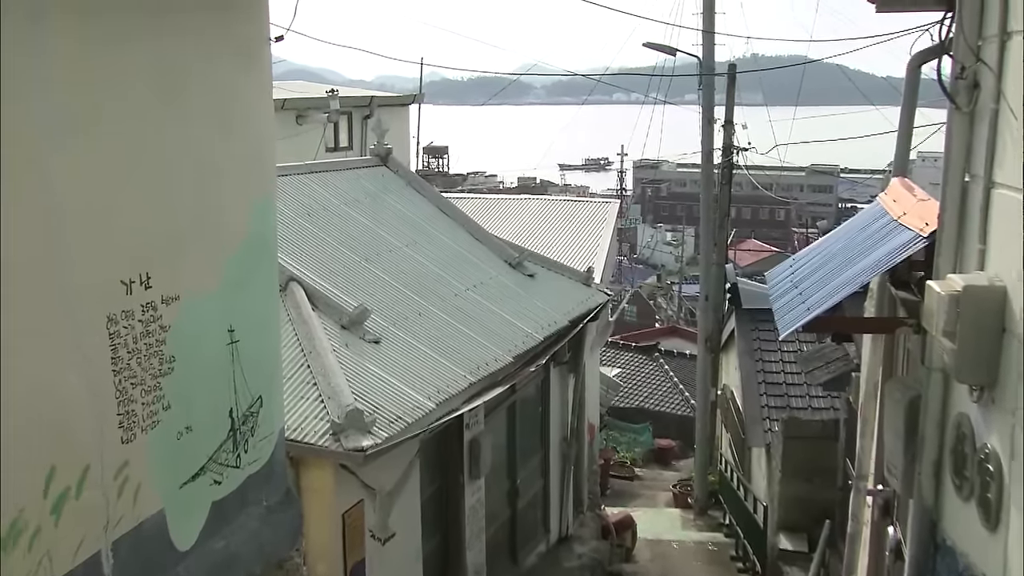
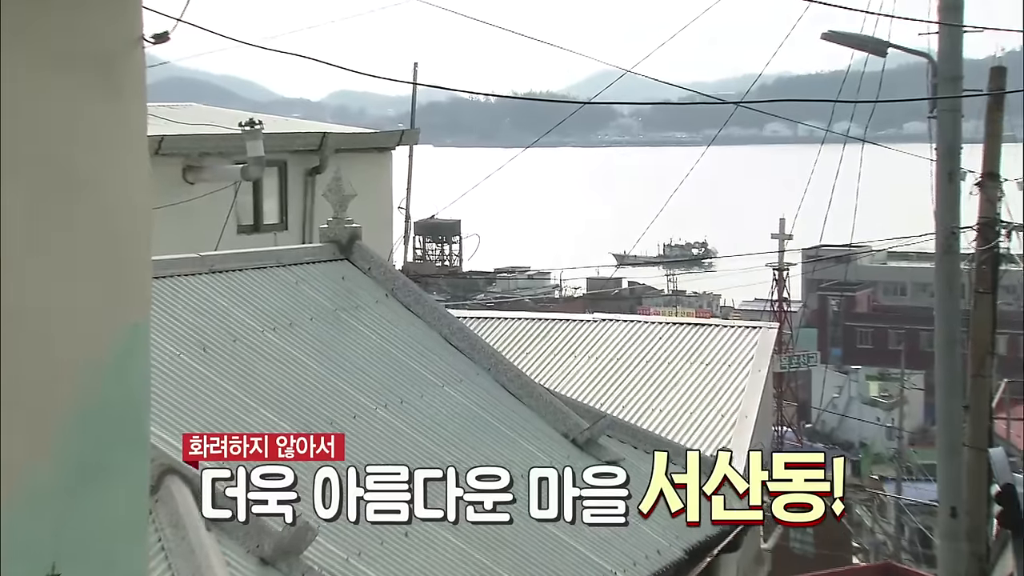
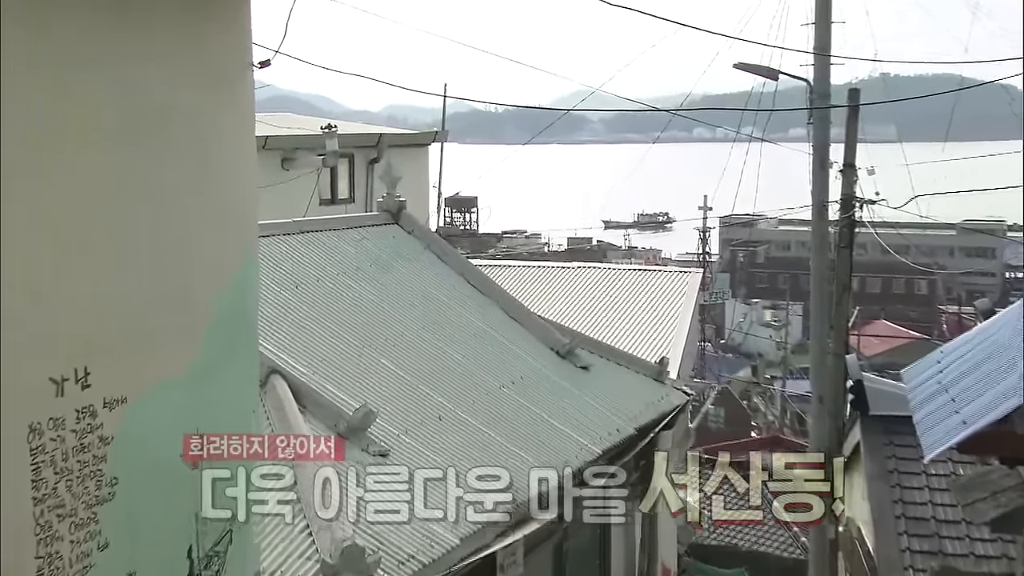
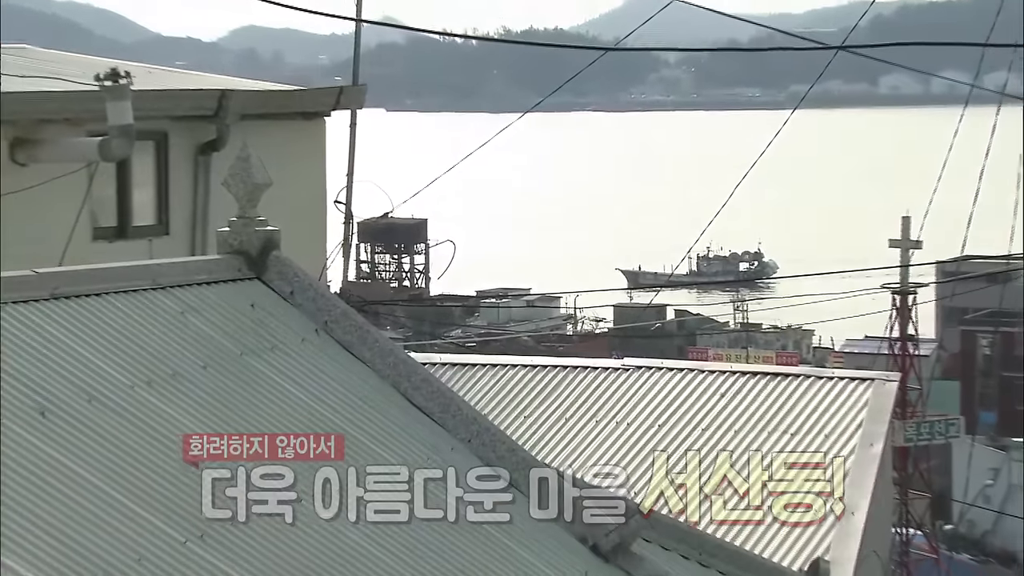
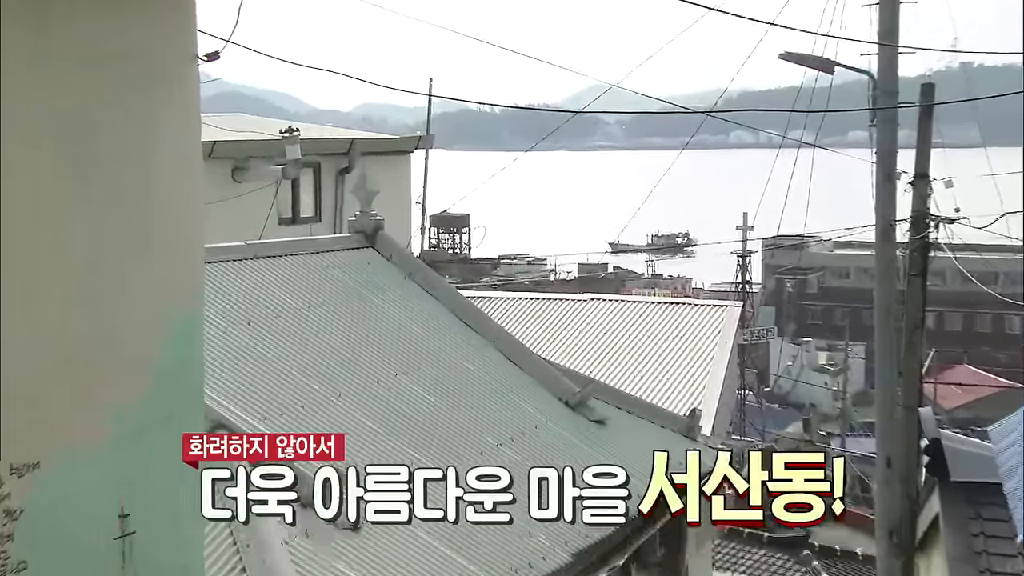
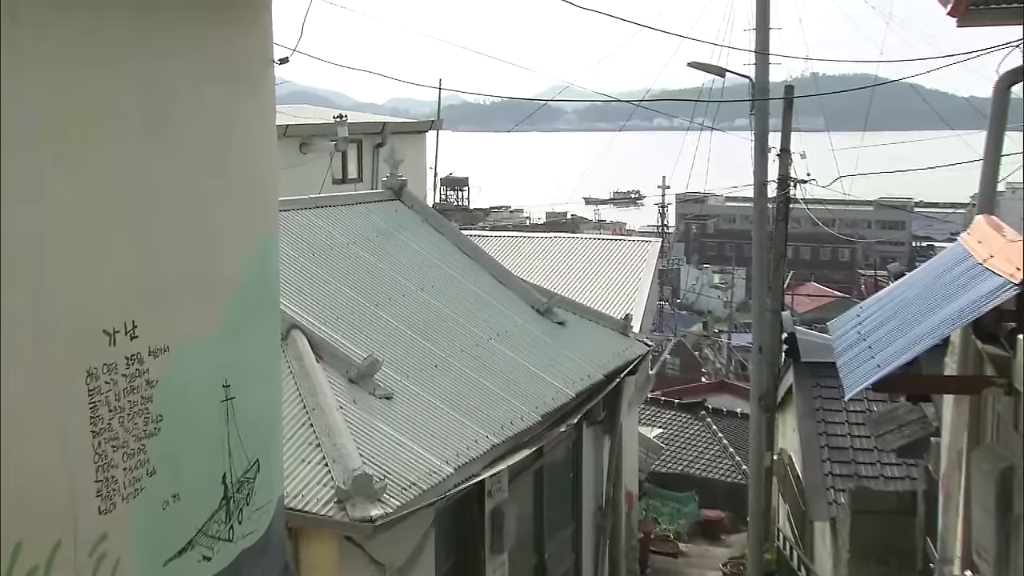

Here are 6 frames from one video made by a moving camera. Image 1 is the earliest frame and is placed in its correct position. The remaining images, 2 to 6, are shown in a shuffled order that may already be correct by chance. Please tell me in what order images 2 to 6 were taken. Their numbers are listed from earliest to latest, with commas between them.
6, 3, 5, 2, 4
